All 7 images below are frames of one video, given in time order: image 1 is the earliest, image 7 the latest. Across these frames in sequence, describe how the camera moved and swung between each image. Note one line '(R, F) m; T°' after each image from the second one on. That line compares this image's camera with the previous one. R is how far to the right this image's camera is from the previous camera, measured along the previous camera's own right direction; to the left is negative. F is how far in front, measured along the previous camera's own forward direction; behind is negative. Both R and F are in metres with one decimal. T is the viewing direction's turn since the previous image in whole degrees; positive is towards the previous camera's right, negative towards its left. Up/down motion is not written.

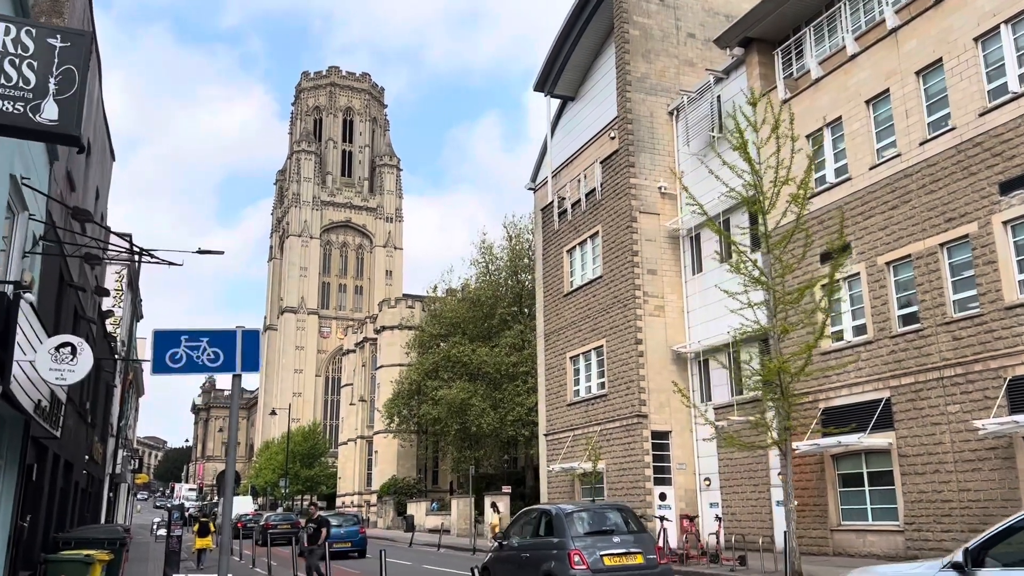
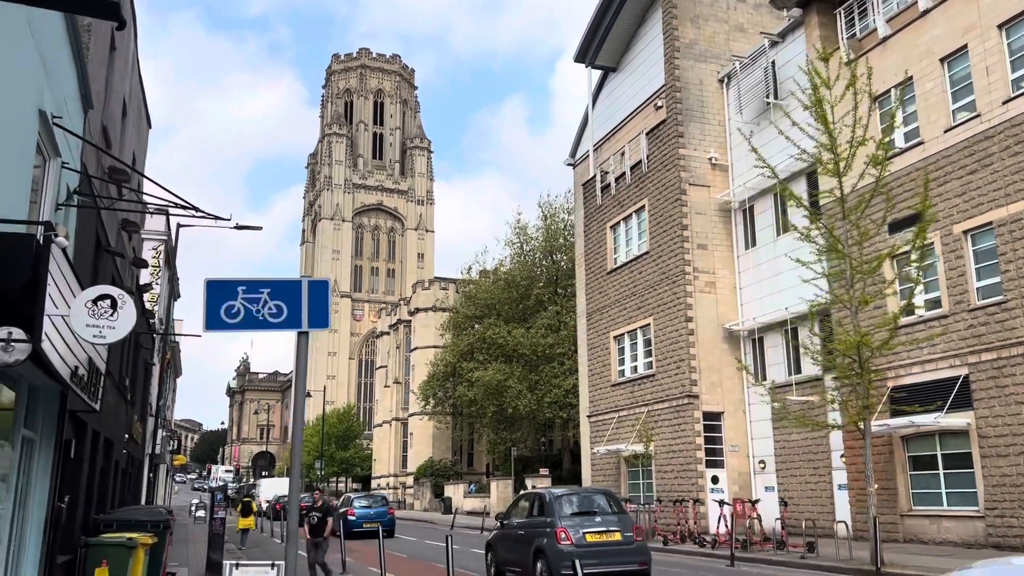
(-0.5, +0.9) m; -2°
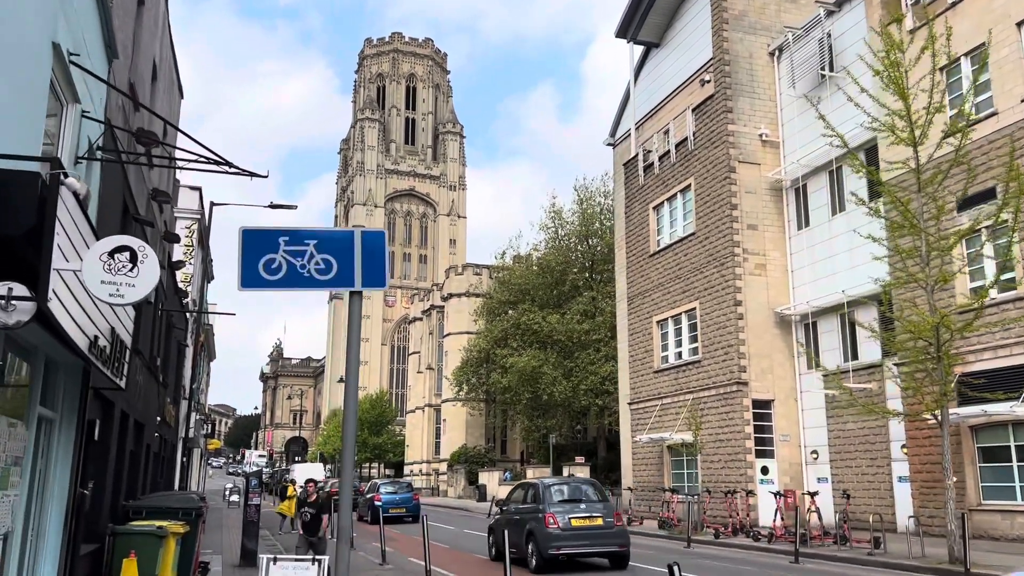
(-0.3, +0.8) m; -2°
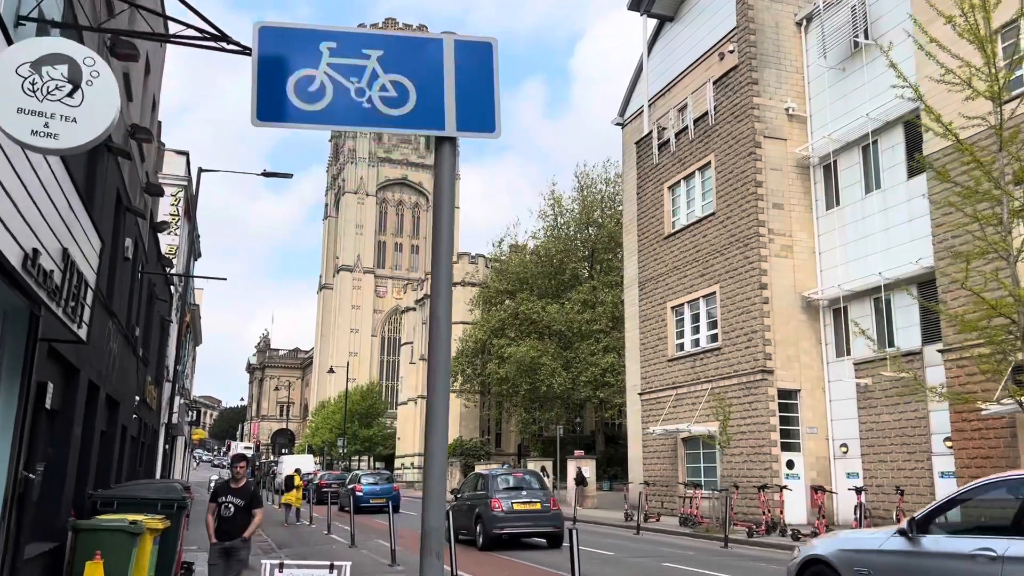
(-0.6, +1.6) m; +1°
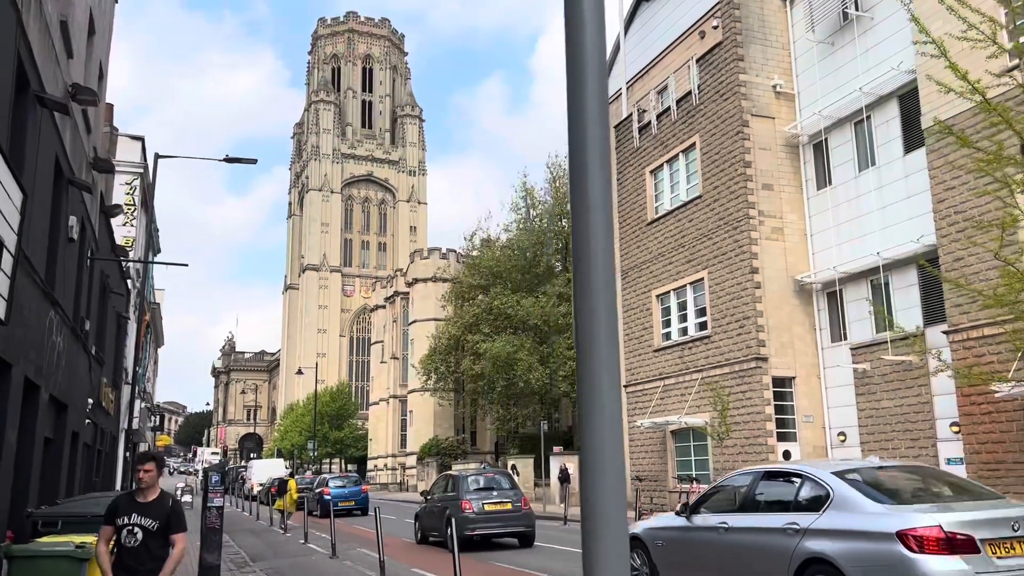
(-0.4, +1.1) m; +2°
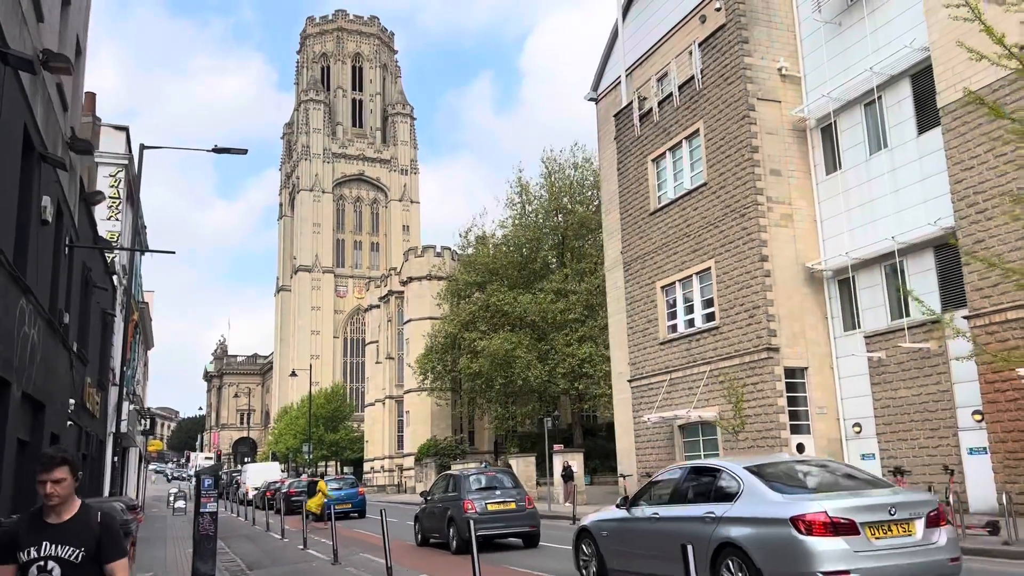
(-0.2, +0.7) m; +1°
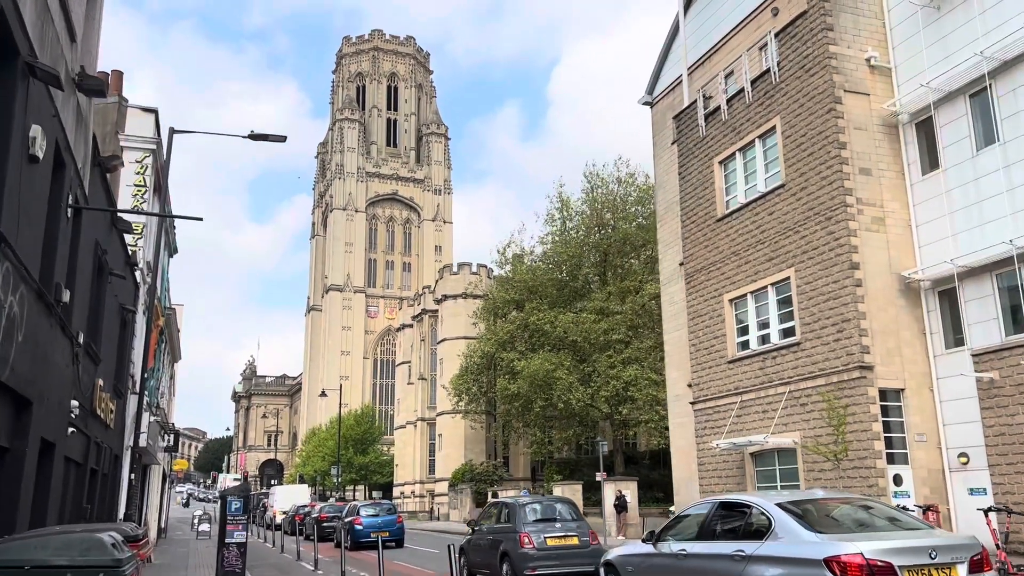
(-0.7, +1.9) m; -2°
